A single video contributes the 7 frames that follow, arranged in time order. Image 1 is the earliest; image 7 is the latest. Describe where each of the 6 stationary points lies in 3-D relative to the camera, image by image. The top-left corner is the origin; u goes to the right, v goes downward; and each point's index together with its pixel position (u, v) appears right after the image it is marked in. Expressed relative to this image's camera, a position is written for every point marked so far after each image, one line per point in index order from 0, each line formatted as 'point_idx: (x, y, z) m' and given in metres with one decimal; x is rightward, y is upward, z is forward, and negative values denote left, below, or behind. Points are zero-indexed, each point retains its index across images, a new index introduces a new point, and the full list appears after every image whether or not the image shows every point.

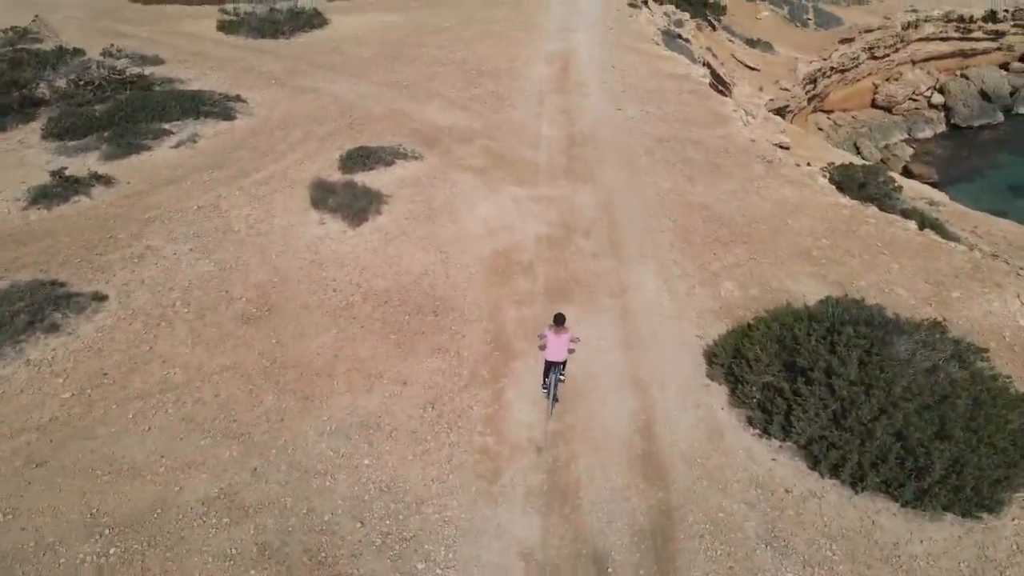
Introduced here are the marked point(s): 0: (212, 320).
0: (-4.6, -0.5, +11.4) m
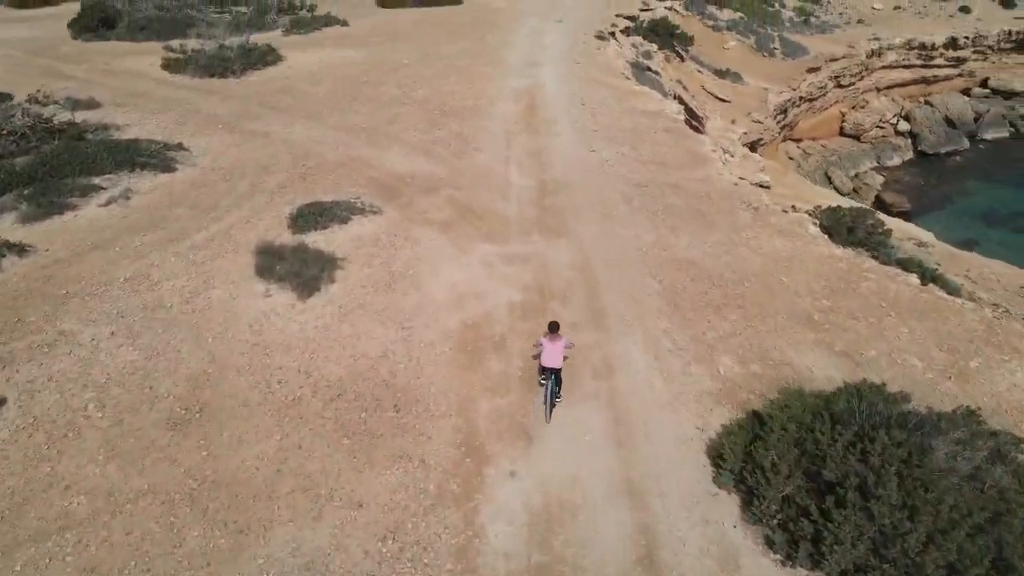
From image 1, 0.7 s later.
0: (-5.0, -1.8, +9.6) m
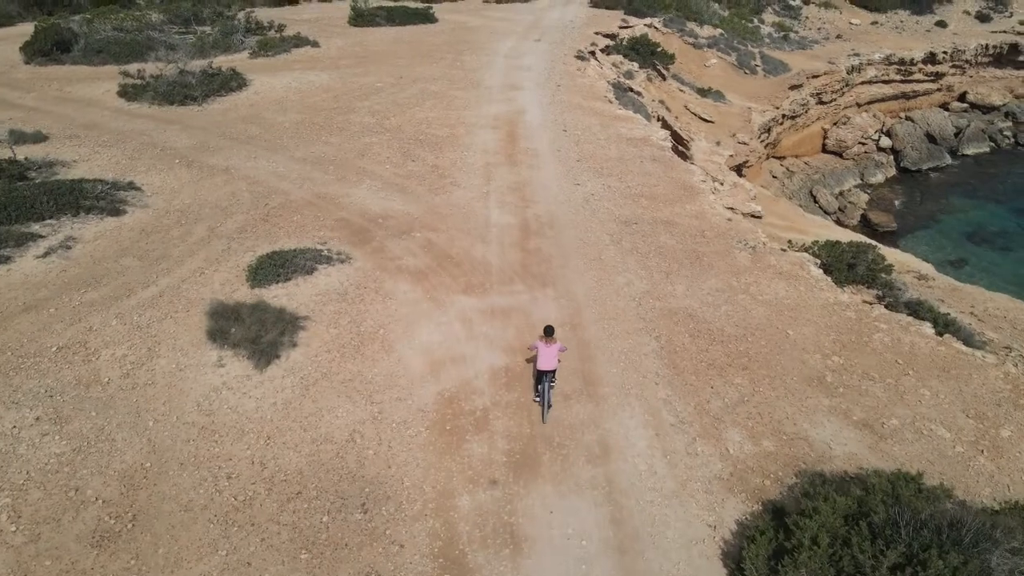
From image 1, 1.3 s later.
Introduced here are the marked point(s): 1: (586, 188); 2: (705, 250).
0: (-5.1, -2.8, +8.2) m
1: (+1.9, +2.6, +19.0) m
2: (+4.2, +0.8, +15.9) m
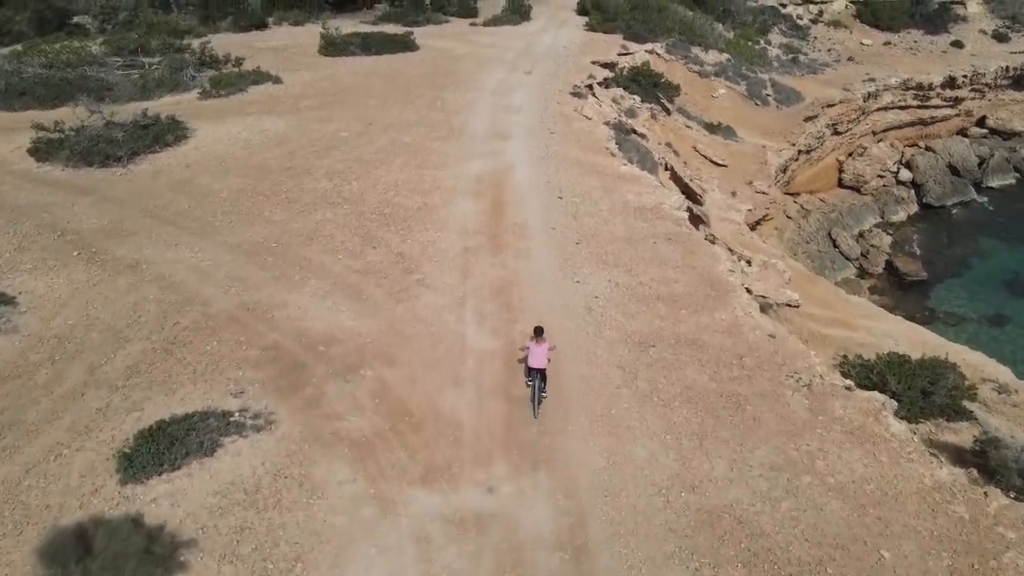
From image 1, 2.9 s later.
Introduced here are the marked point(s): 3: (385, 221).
0: (-5.4, -5.3, +4.2) m
1: (+1.6, 0.0, +15.2) m
2: (+3.9, -1.7, +12.1) m
3: (-3.0, +1.6, +17.8) m
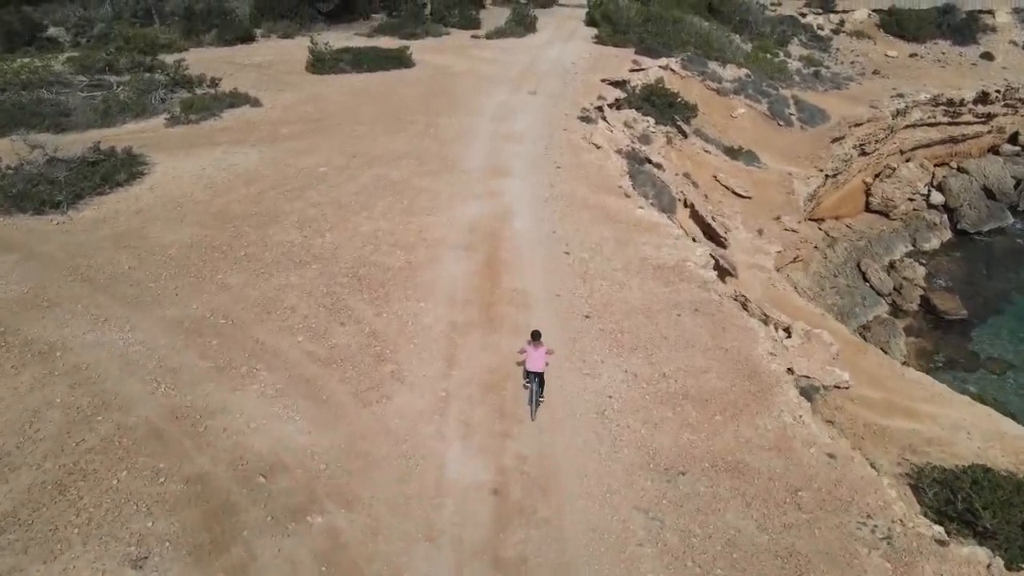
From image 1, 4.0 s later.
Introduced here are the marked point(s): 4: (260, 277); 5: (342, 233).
0: (-5.6, -6.9, +1.4) m
1: (+1.5, -1.6, +12.4) m
2: (+3.7, -3.3, +9.3) m
3: (-3.1, 0.0, +15.0) m
4: (-5.2, +0.2, +15.1) m
5: (-4.0, +1.3, +17.2) m
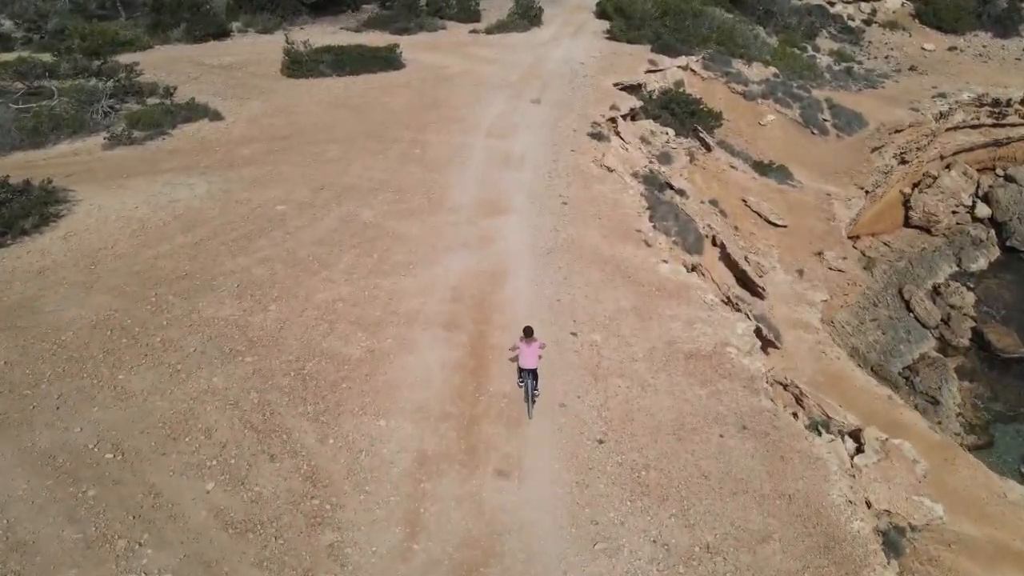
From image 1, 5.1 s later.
0: (-5.9, -8.8, -1.9) m
1: (+1.3, -3.3, +8.8) m
2: (+3.5, -5.1, +5.7) m
3: (-3.3, -1.6, +11.5) m
4: (-5.3, -1.4, +11.6) m
5: (-4.1, -0.3, +13.7) m
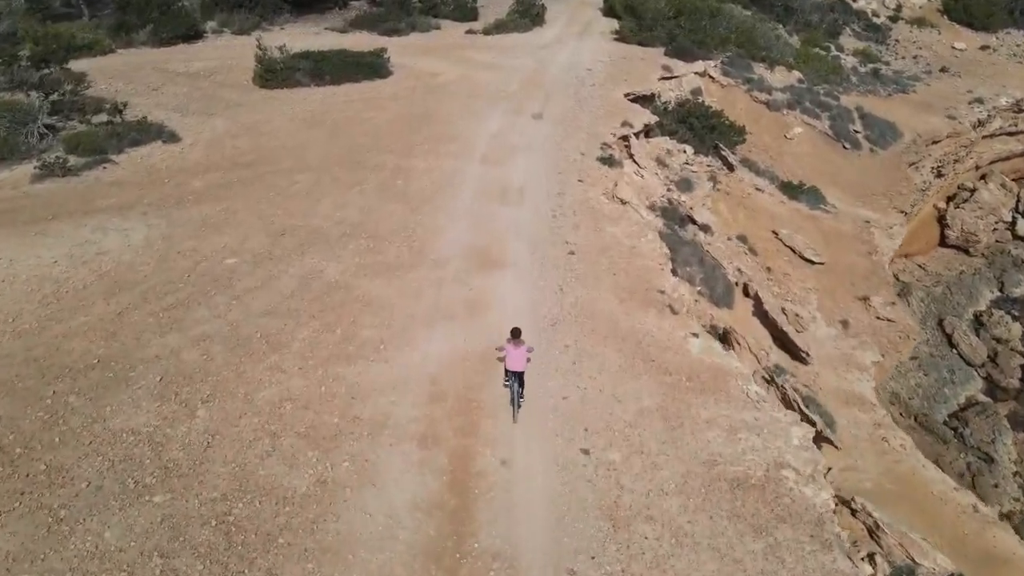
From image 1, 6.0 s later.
0: (-6.0, -10.5, -4.7) m
1: (+1.2, -4.8, +5.9) m
2: (+3.4, -6.7, +2.9) m
3: (-3.3, -3.1, +8.6) m
4: (-5.4, -2.9, +8.7) m
5: (-4.2, -1.7, +10.8) m
